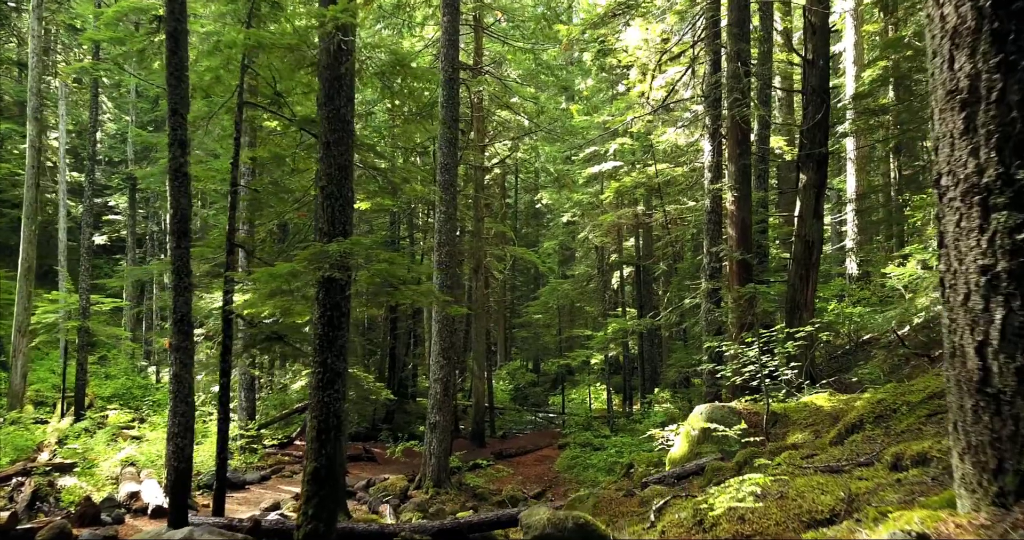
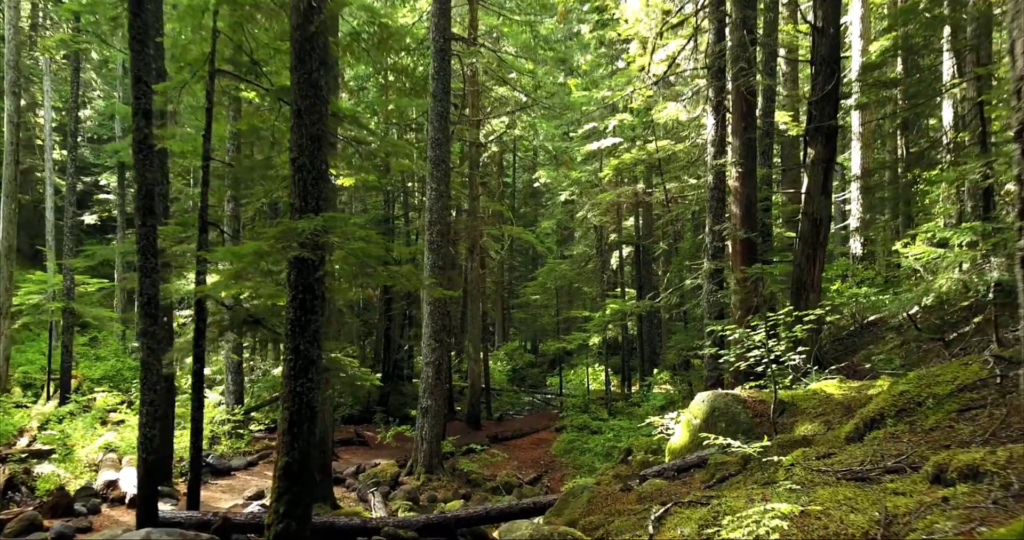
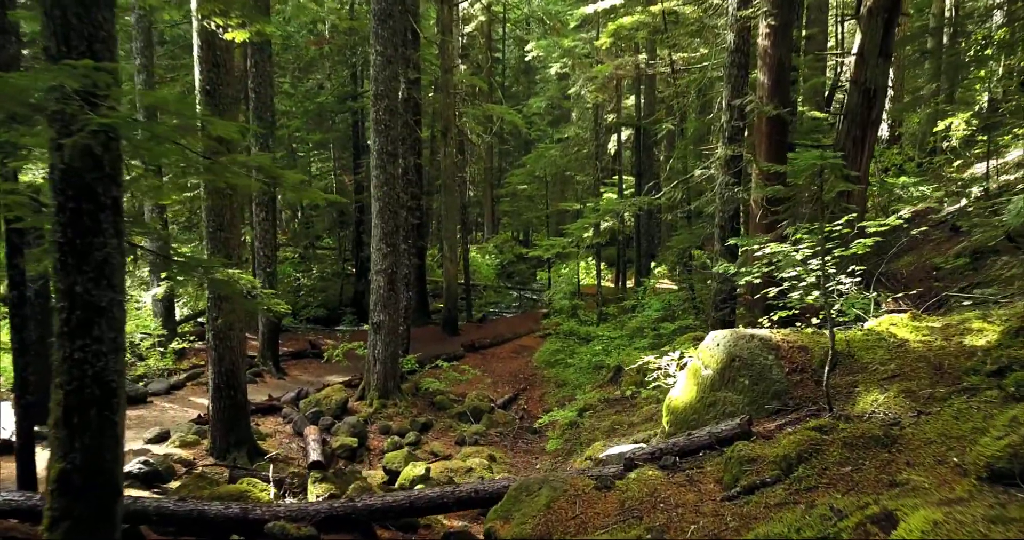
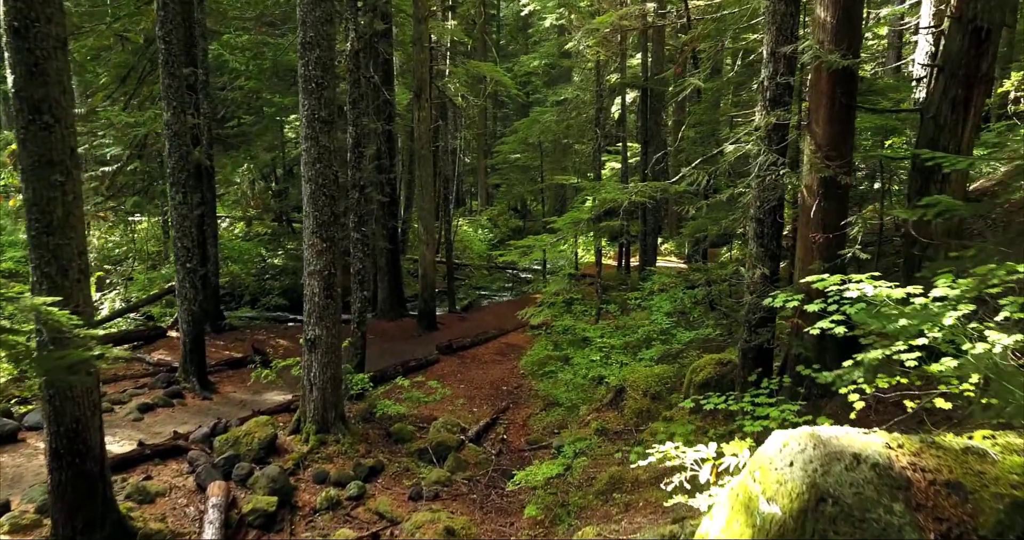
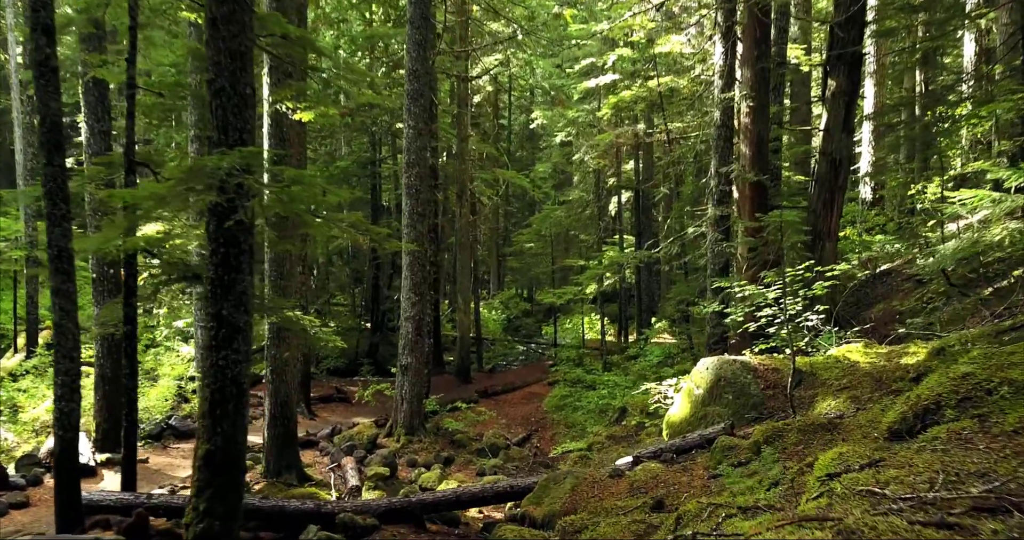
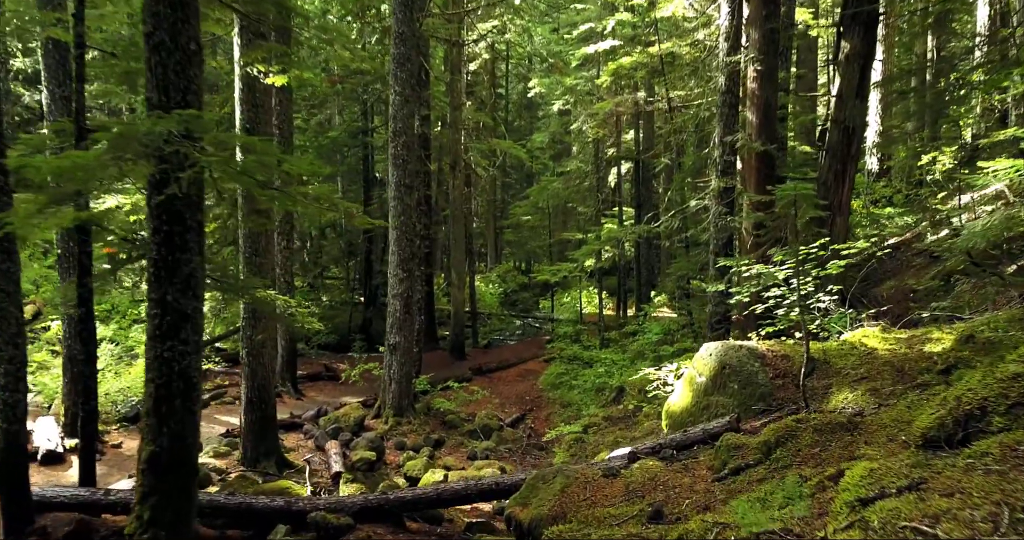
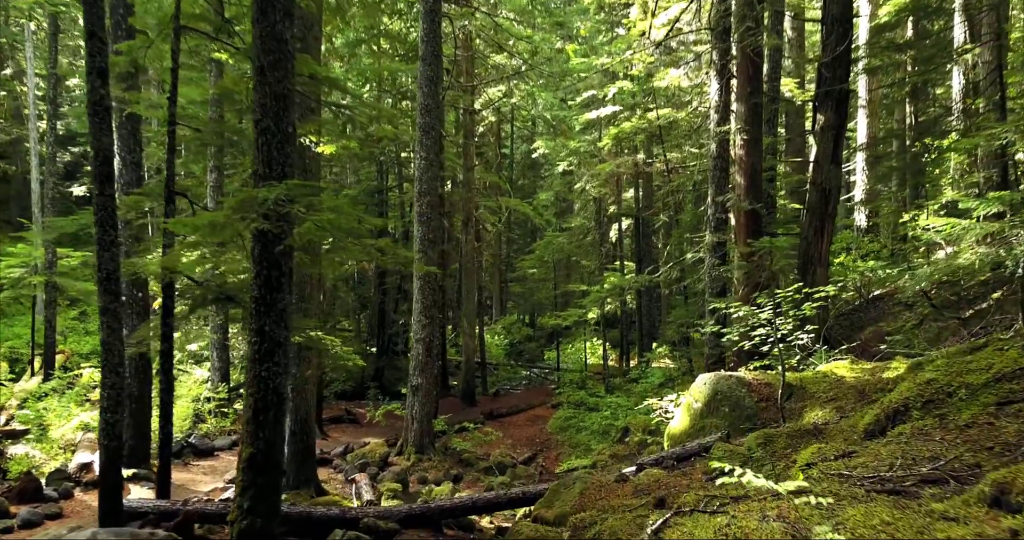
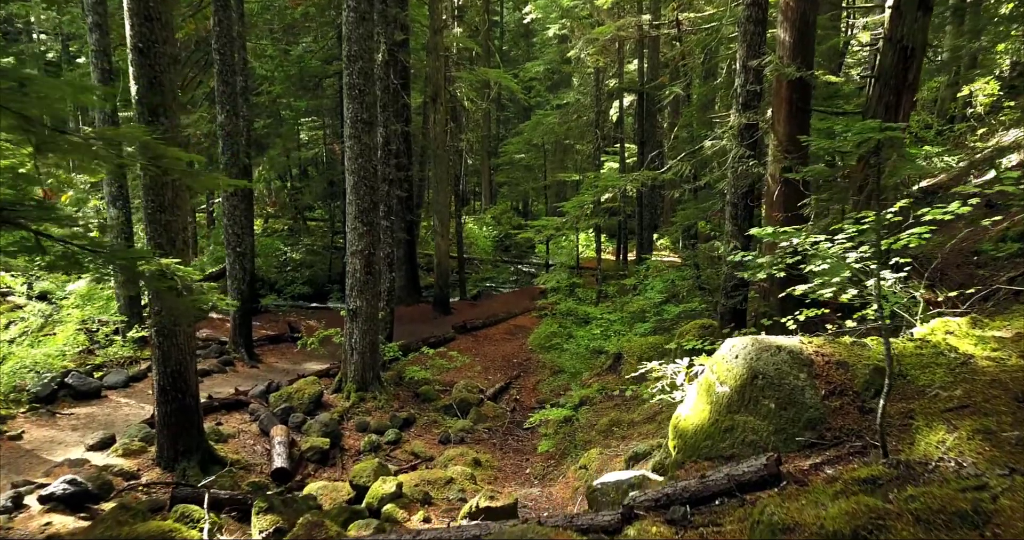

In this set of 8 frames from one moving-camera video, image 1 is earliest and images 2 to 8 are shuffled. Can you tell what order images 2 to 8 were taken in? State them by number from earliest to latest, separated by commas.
2, 7, 5, 6, 3, 8, 4
